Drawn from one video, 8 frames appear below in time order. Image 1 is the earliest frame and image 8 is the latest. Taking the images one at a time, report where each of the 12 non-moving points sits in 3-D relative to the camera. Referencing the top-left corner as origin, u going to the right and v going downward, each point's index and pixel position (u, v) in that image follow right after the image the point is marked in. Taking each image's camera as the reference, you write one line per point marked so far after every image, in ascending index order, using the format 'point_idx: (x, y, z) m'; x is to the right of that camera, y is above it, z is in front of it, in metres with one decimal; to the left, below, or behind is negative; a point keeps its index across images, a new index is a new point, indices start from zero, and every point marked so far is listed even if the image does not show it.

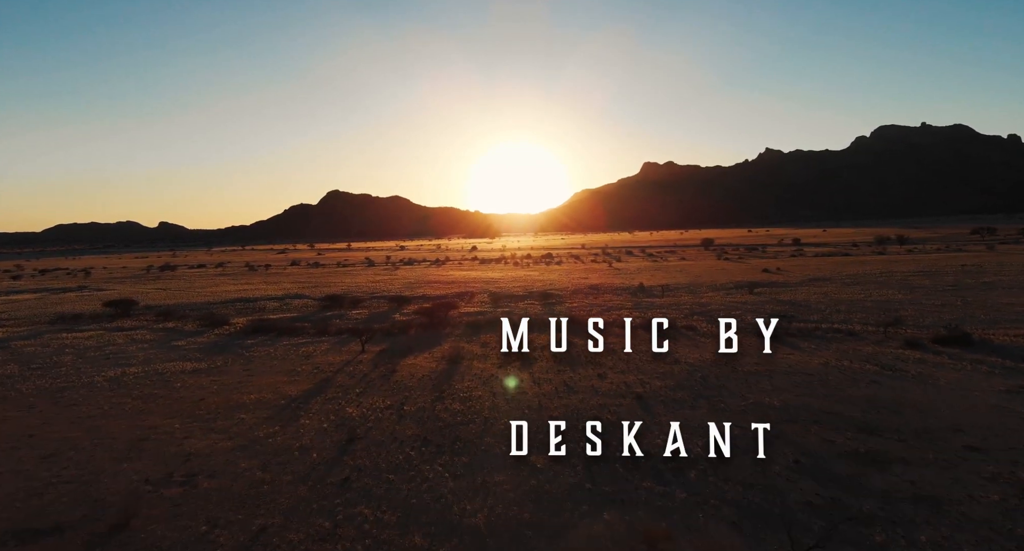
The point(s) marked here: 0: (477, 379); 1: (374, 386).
0: (-1.0, -2.8, +17.4) m
1: (-3.7, -3.0, +17.1) m
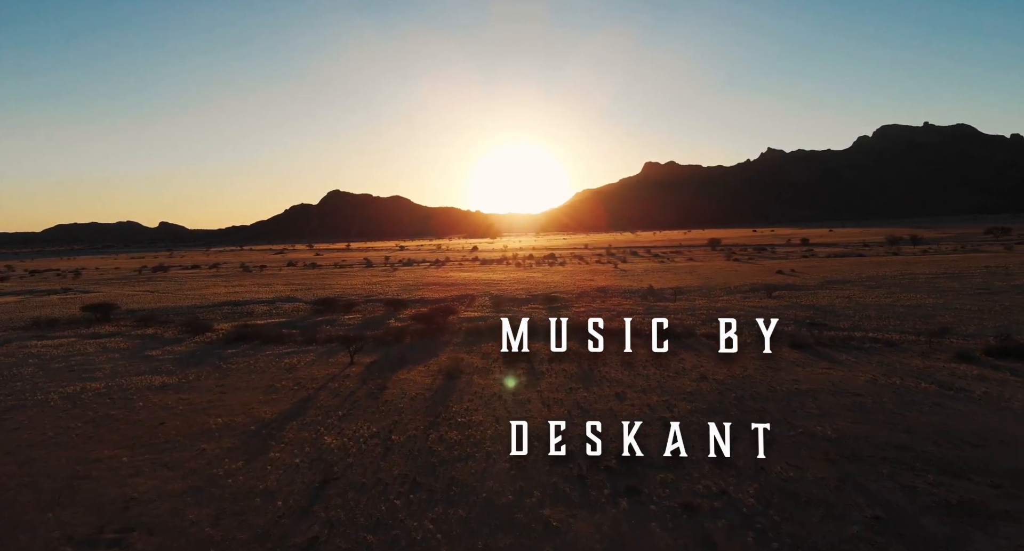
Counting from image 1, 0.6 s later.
0: (-0.8, -3.0, +15.2) m
1: (-3.6, -3.1, +15.0) m
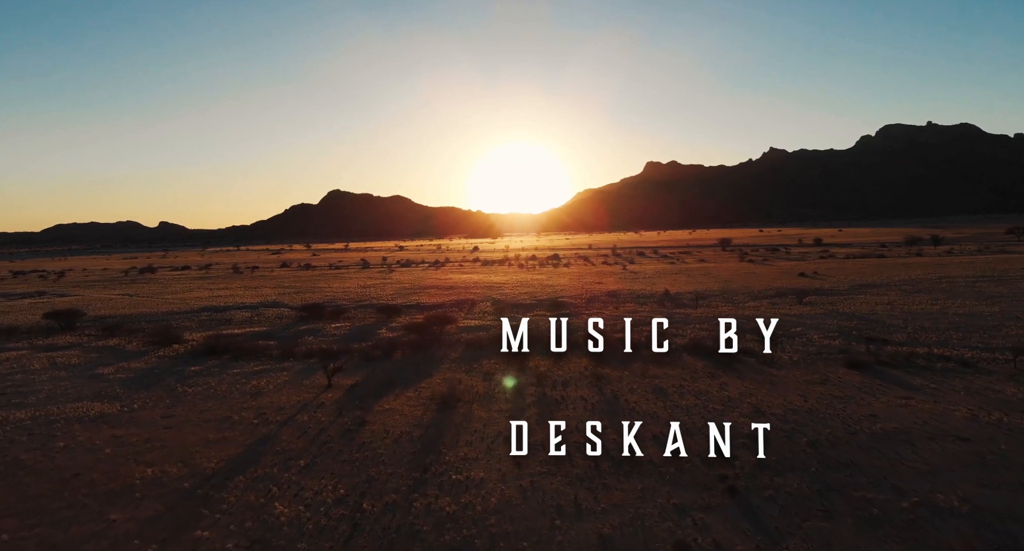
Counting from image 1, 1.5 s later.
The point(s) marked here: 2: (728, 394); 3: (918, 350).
0: (-0.6, -3.2, +12.1) m
1: (-3.4, -3.3, +11.8) m
2: (+5.0, -2.8, +14.8) m
3: (+12.5, -2.3, +19.6) m
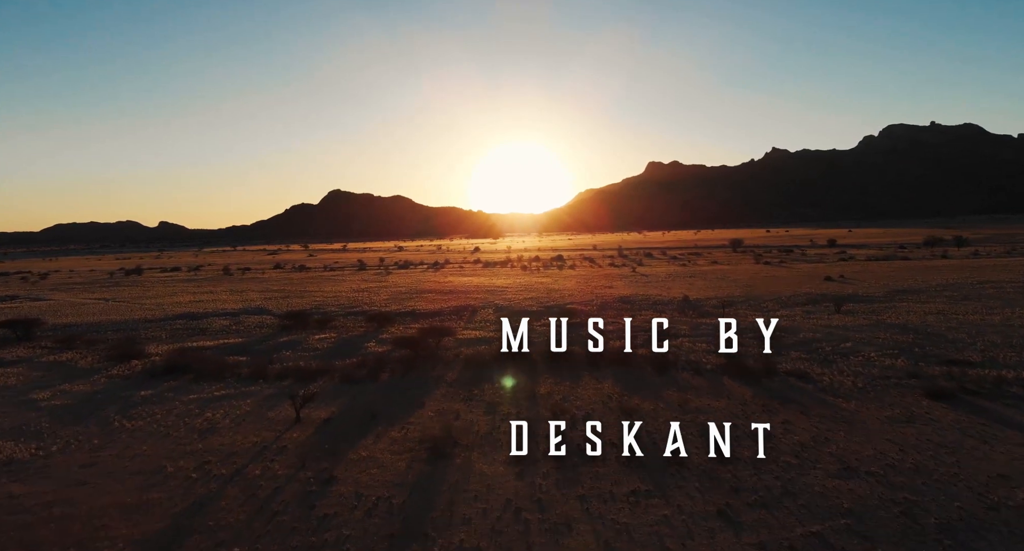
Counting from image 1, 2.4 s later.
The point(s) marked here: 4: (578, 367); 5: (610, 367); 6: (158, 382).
0: (-0.5, -3.4, +8.9) m
1: (-3.2, -3.6, +8.7) m
2: (+5.2, -3.0, +11.7) m
3: (+12.7, -2.5, +16.4) m
4: (+1.9, -2.7, +18.7) m
5: (+2.9, -2.7, +18.7) m
6: (-10.7, -3.2, +19.3) m
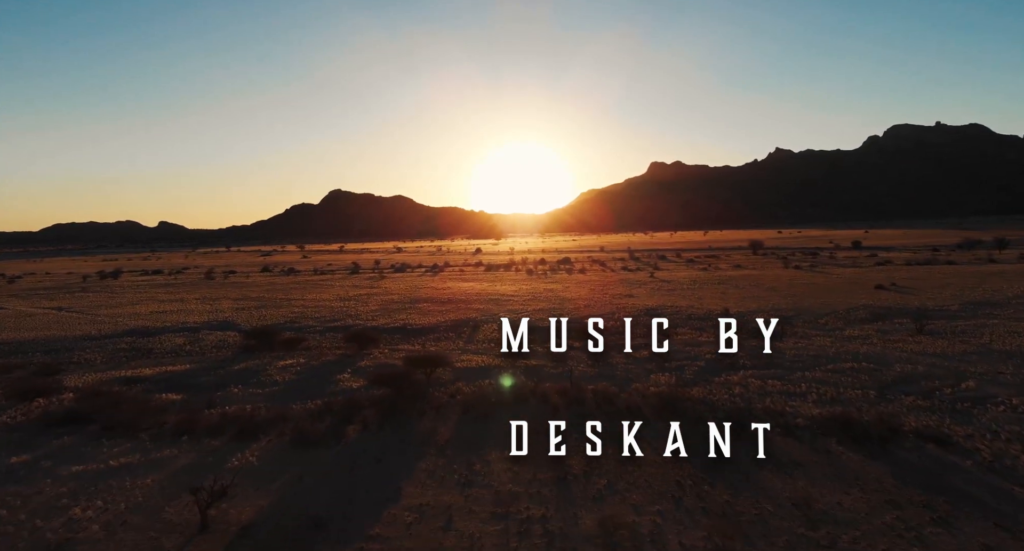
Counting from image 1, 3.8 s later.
0: (-0.1, -3.8, +3.9) m
1: (-2.9, -4.0, +3.7) m
2: (+5.6, -3.4, +6.6) m
3: (+13.0, -2.9, +11.4) m
4: (+2.3, -3.2, +13.7) m
5: (+3.2, -3.1, +13.6) m
6: (-10.4, -3.6, +14.3) m
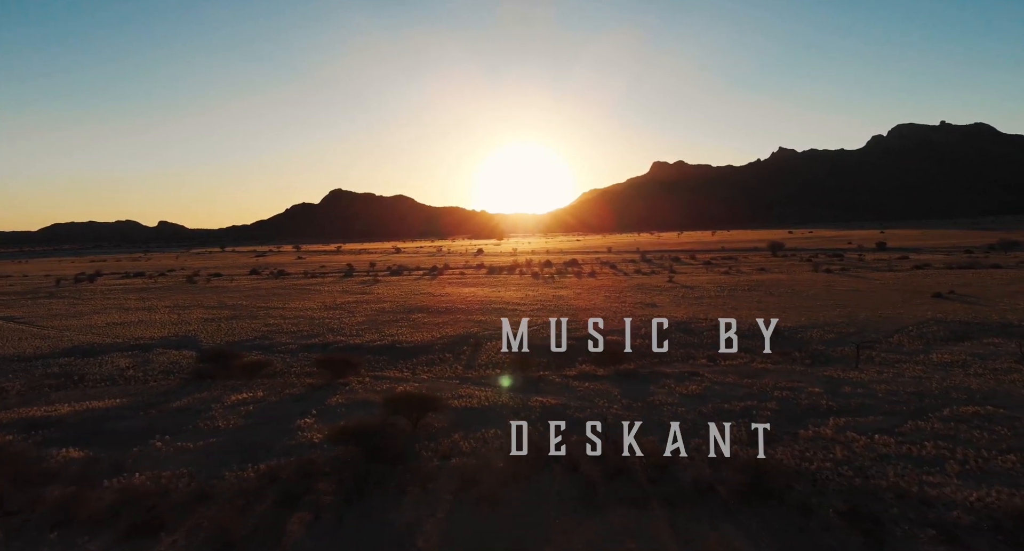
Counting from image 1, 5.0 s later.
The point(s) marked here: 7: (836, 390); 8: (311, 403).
0: (+0.1, -4.1, -0.4) m
1: (-2.7, -4.3, -0.7) m
2: (+5.8, -3.7, +2.3) m
3: (+13.3, -3.3, +7.0) m
4: (+2.6, -3.5, +9.3) m
5: (+3.5, -3.5, +9.3) m
6: (-10.1, -3.9, +10.0) m
7: (+7.9, -2.9, +15.6) m
8: (-5.1, -3.2, +16.3) m
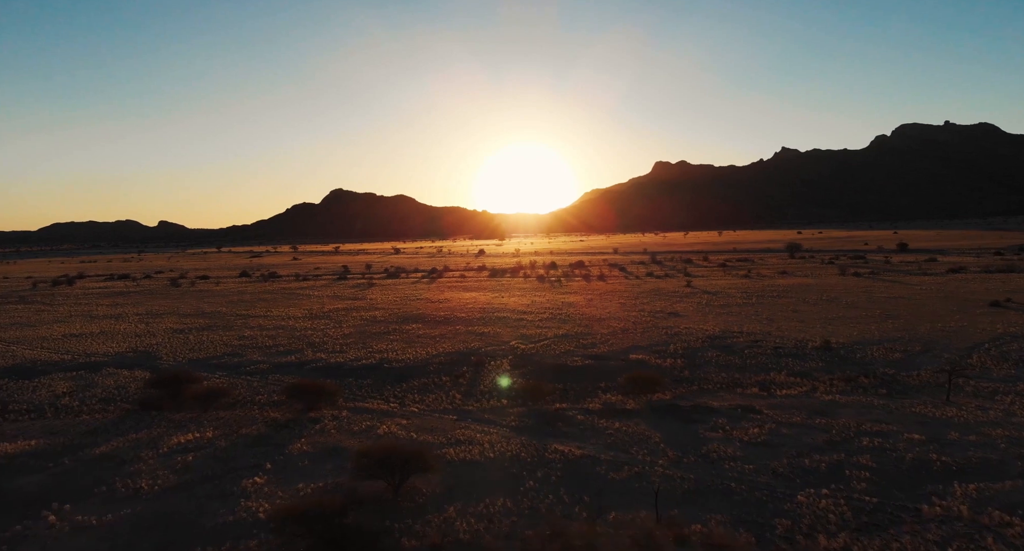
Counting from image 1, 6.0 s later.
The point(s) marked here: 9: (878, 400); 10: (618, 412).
0: (+0.3, -4.4, -3.8) m
1: (-2.5, -4.5, -4.1) m
2: (+6.0, -4.0, -1.2) m
3: (+13.5, -3.5, +3.5) m
4: (+2.8, -3.8, +5.9) m
5: (+3.7, -3.7, +5.9) m
6: (-9.9, -4.2, +6.6) m
7: (+8.1, -3.1, +12.2) m
8: (-4.9, -3.5, +12.9) m
9: (+8.6, -2.9, +15.2) m
10: (+2.4, -3.1, +14.4) m
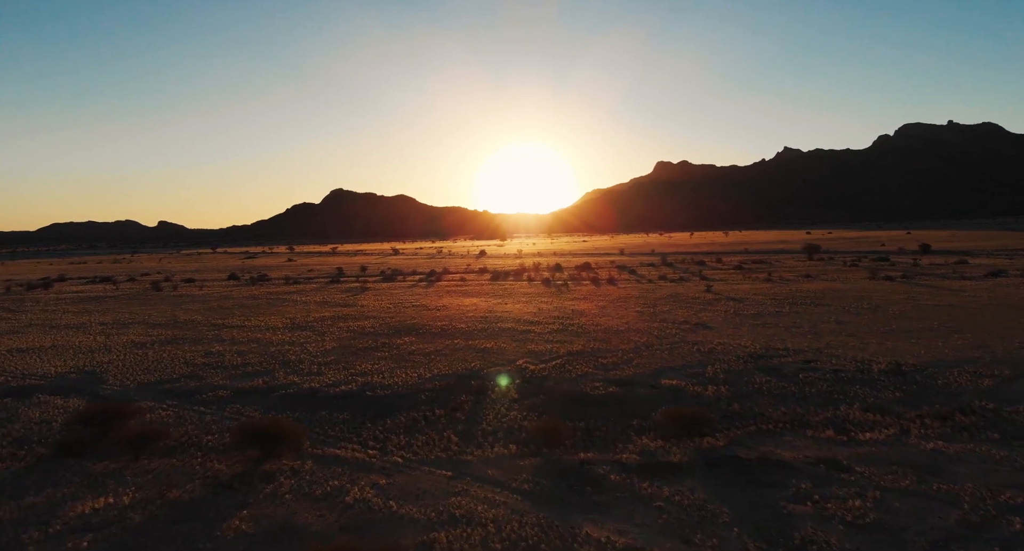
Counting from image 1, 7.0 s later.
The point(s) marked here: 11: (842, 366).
0: (+0.5, -4.6, -7.2) m
1: (-2.3, -4.8, -7.4) m
2: (+6.2, -4.2, -4.5) m
3: (+13.7, -3.8, +0.2) m
4: (+3.0, -4.0, +2.6) m
5: (+3.9, -4.0, +2.5) m
6: (-9.7, -4.4, +3.3) m
7: (+8.4, -3.4, +8.8) m
8: (-4.7, -3.7, +9.5) m
9: (+8.8, -3.2, +11.9) m
10: (+2.6, -3.3, +11.0) m
11: (+9.2, -2.6, +18.0) m
